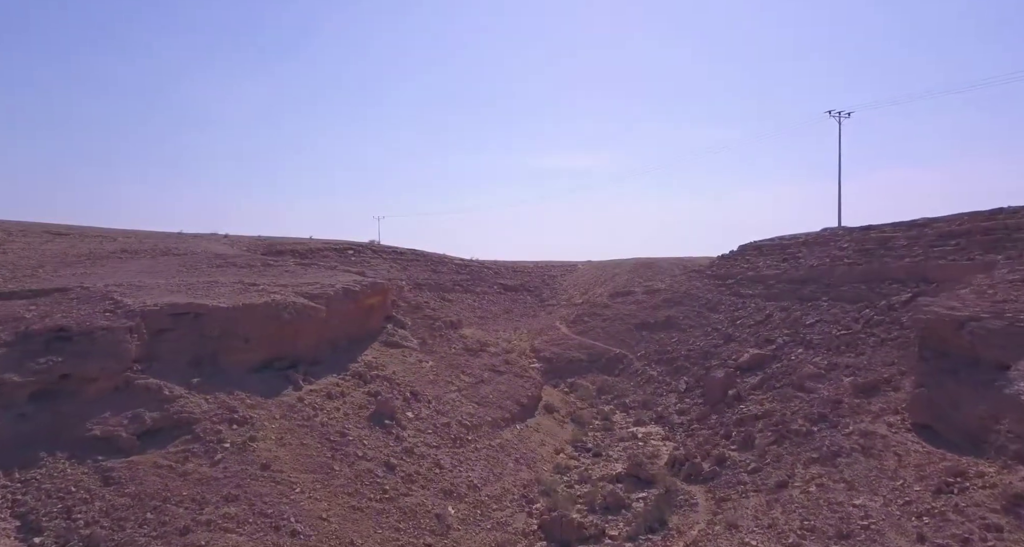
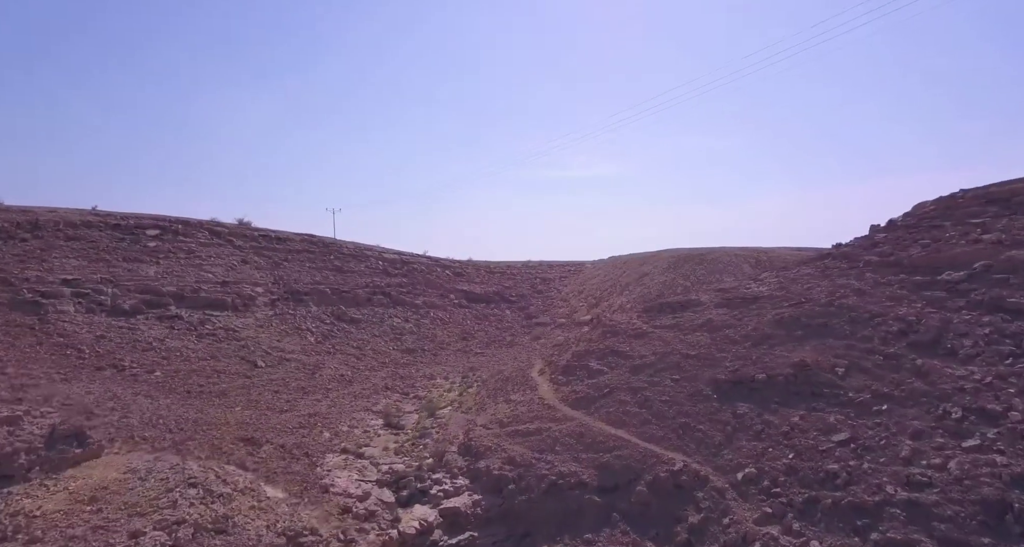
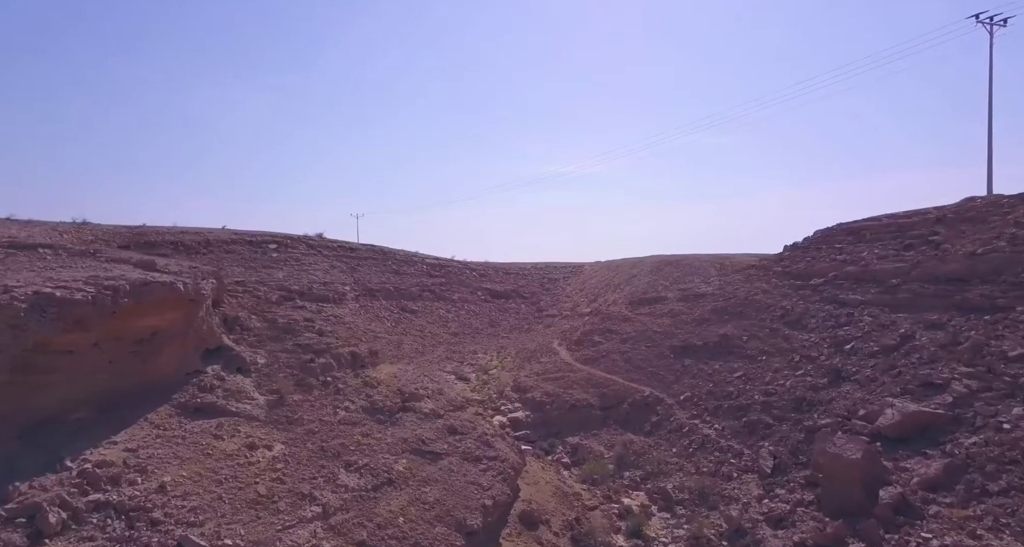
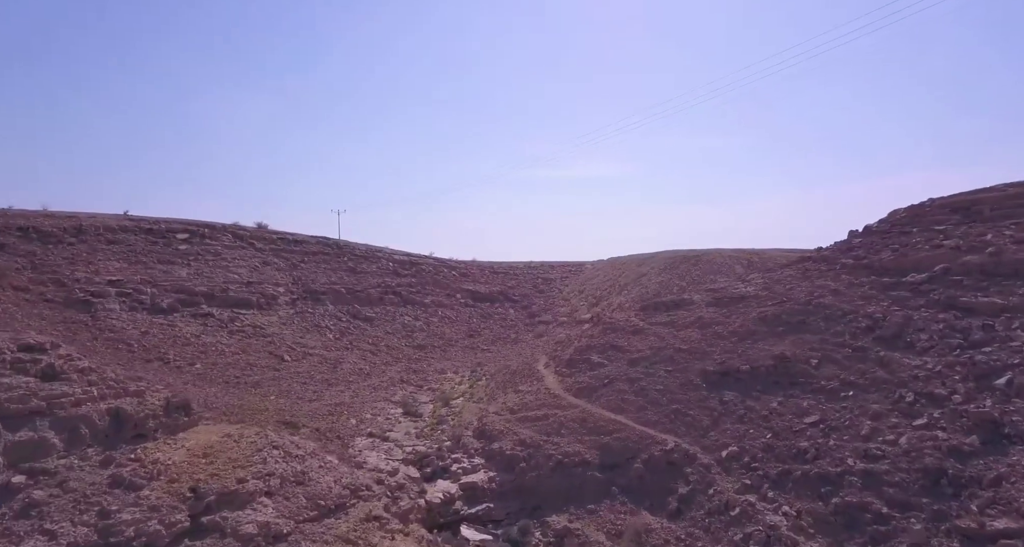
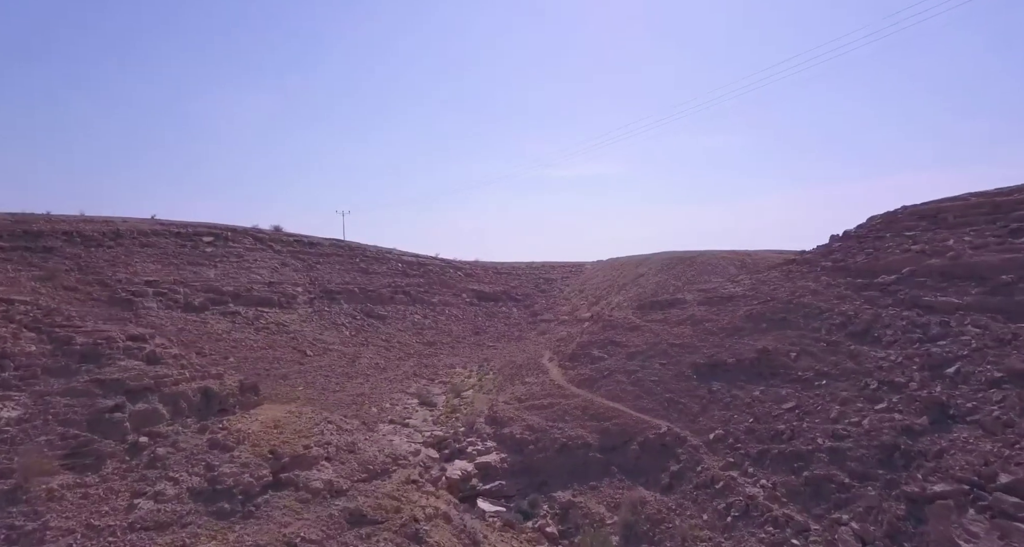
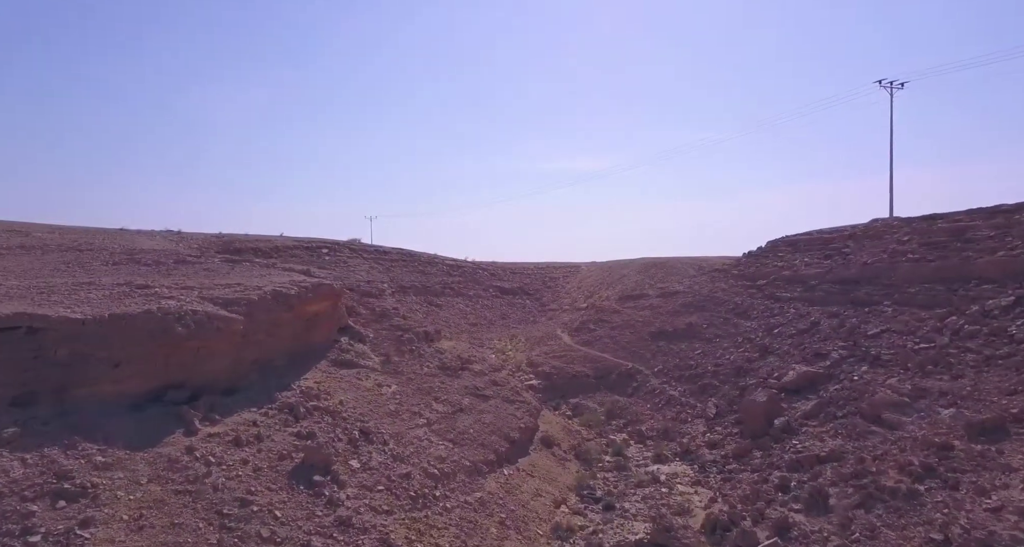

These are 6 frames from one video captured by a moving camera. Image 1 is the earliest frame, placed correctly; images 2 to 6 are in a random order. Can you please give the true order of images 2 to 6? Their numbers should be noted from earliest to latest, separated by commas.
6, 3, 5, 4, 2
